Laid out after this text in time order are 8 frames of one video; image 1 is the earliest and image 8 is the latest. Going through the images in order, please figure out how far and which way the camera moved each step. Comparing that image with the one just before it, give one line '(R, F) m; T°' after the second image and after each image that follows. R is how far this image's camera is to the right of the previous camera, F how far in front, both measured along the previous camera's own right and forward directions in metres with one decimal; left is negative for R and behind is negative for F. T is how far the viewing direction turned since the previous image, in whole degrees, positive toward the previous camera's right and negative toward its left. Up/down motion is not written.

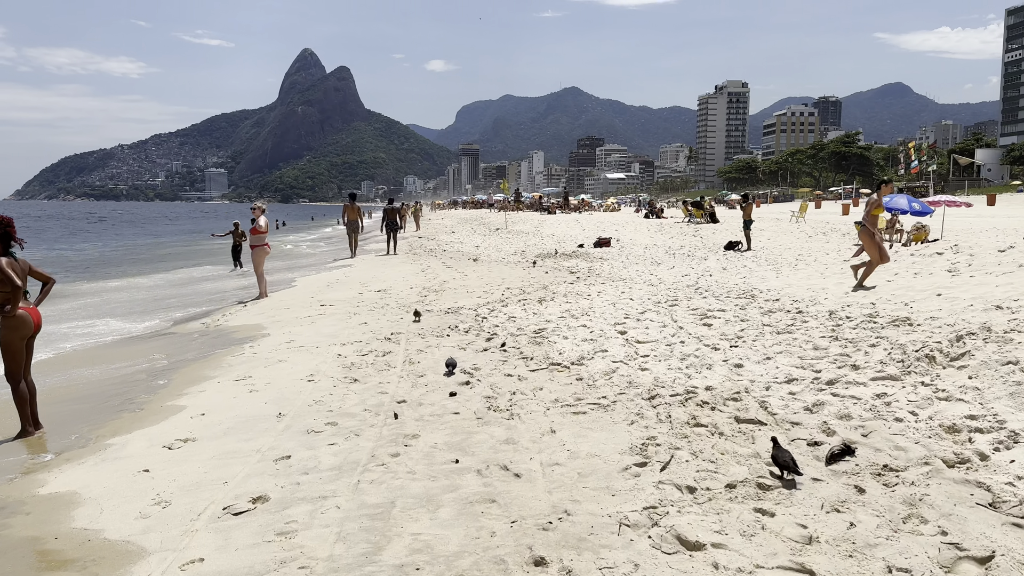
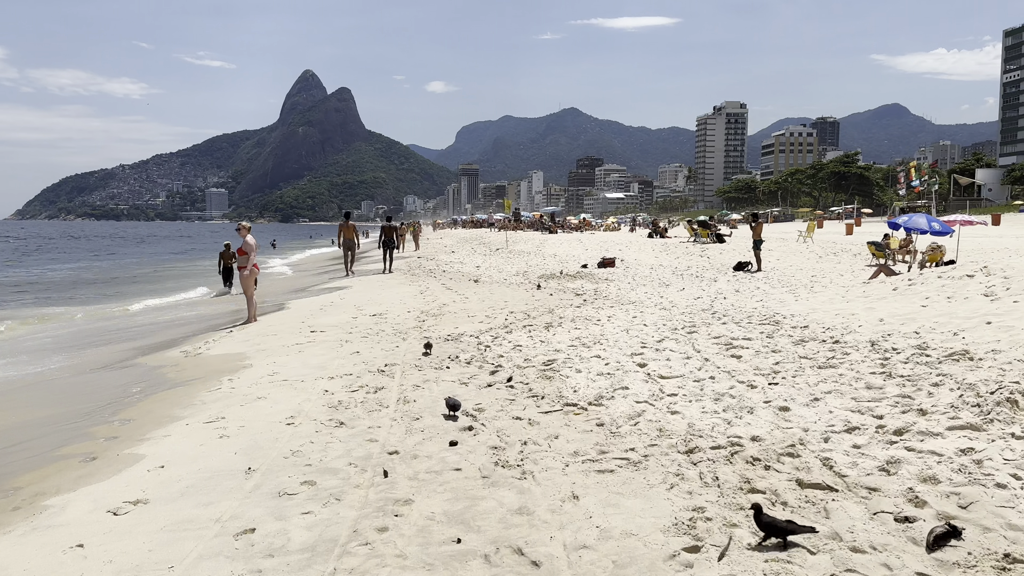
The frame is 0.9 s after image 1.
(-0.1, +0.7) m; 0°
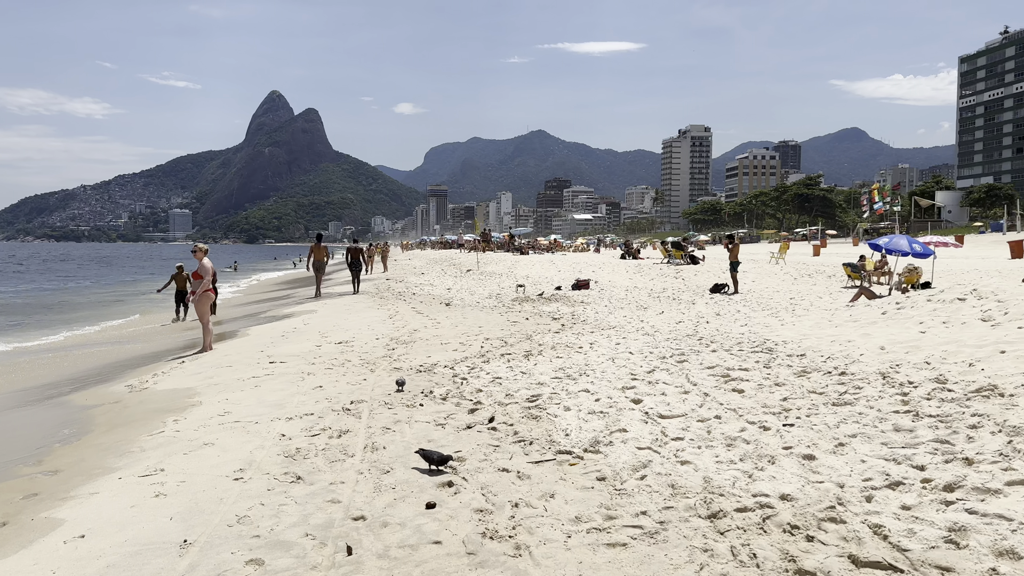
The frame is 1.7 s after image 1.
(-0.1, +0.6) m; +2°
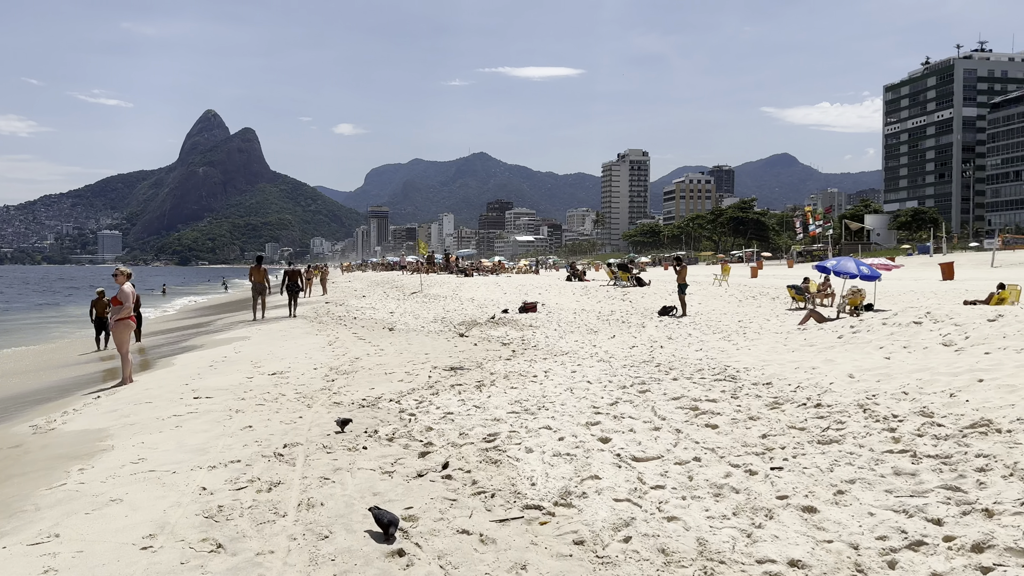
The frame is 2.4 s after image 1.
(-0.1, +0.5) m; +4°
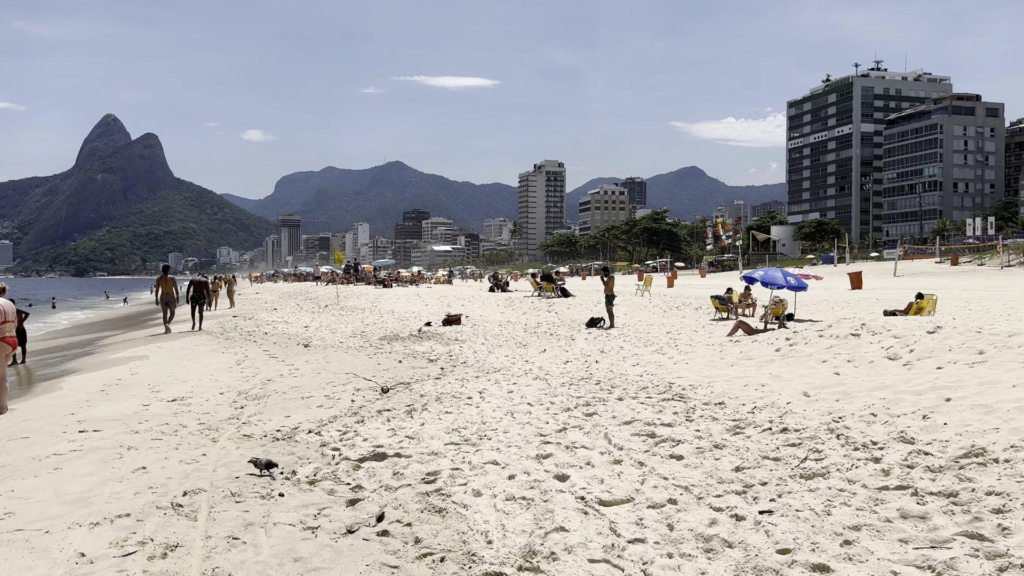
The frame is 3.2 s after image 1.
(-0.2, +0.7) m; +6°
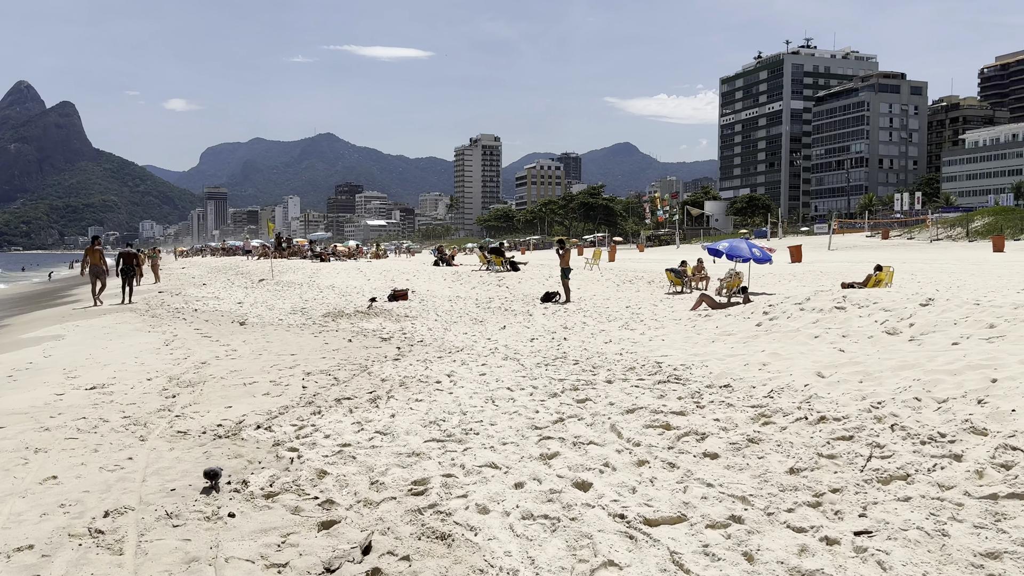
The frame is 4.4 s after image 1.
(-0.4, +0.9) m; +5°
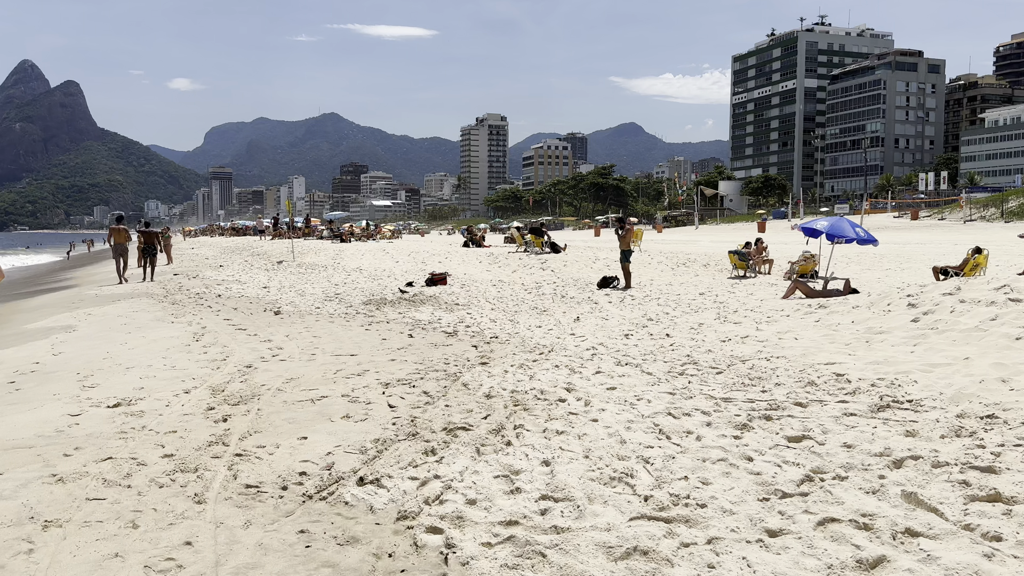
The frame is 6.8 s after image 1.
(-1.0, +1.7) m; 0°
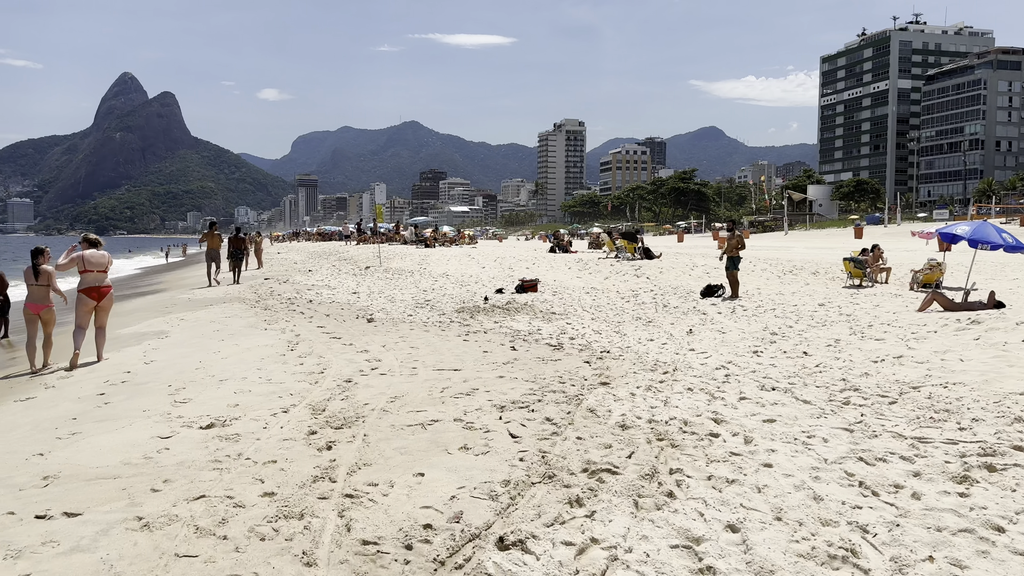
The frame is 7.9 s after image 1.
(-0.4, +0.8) m; -6°
